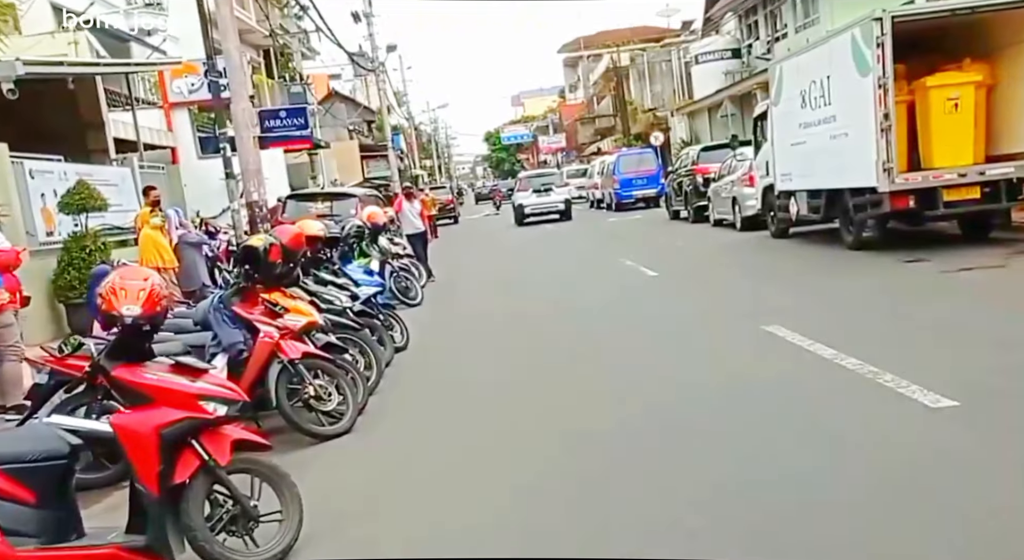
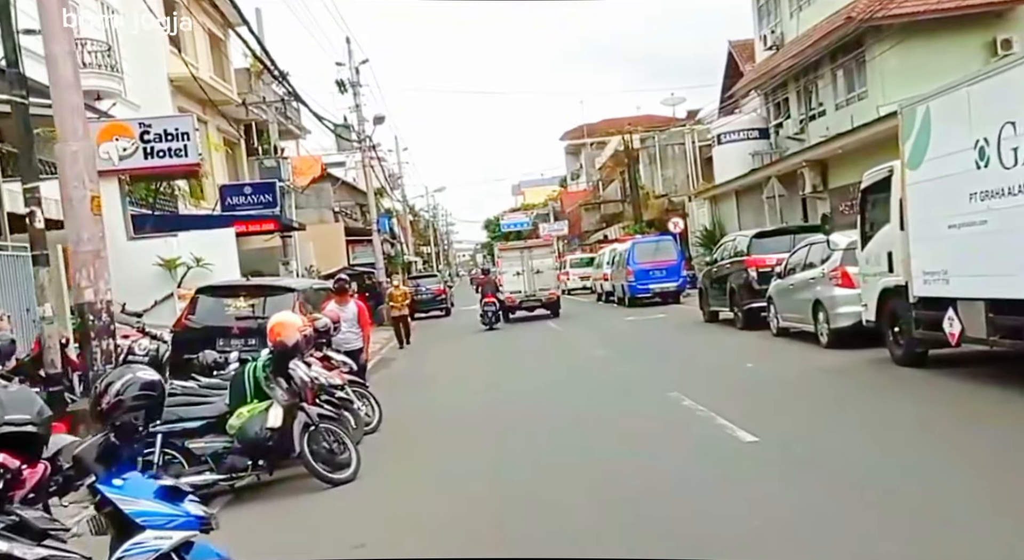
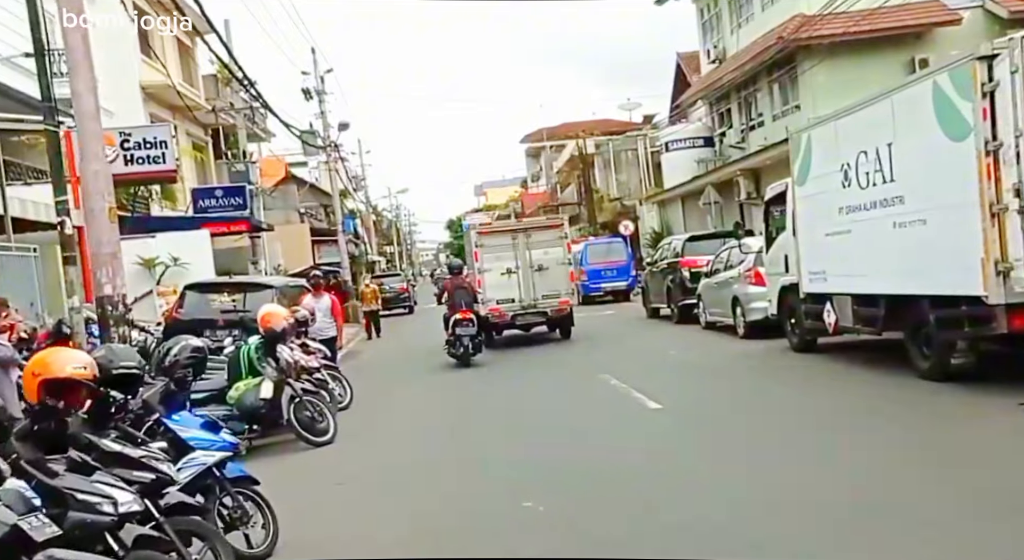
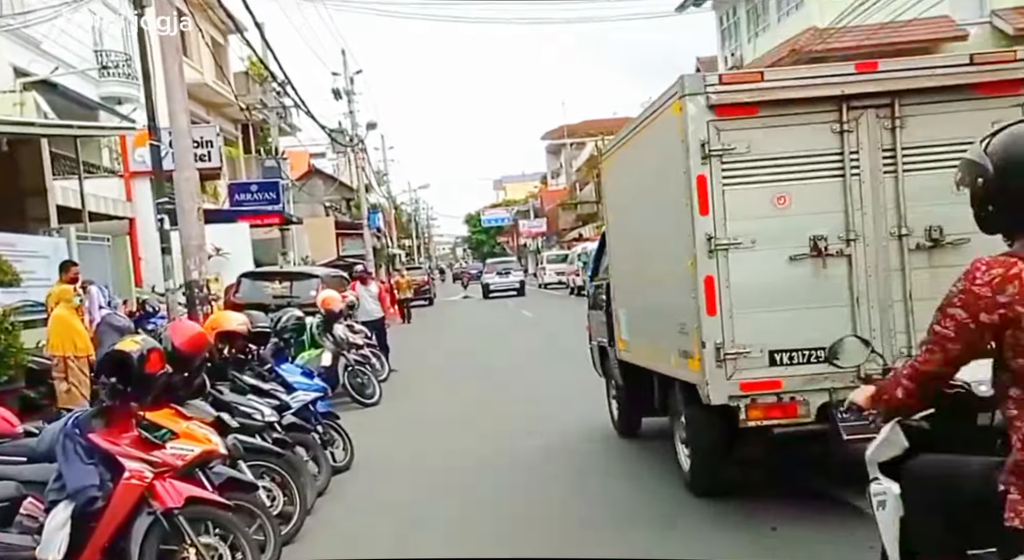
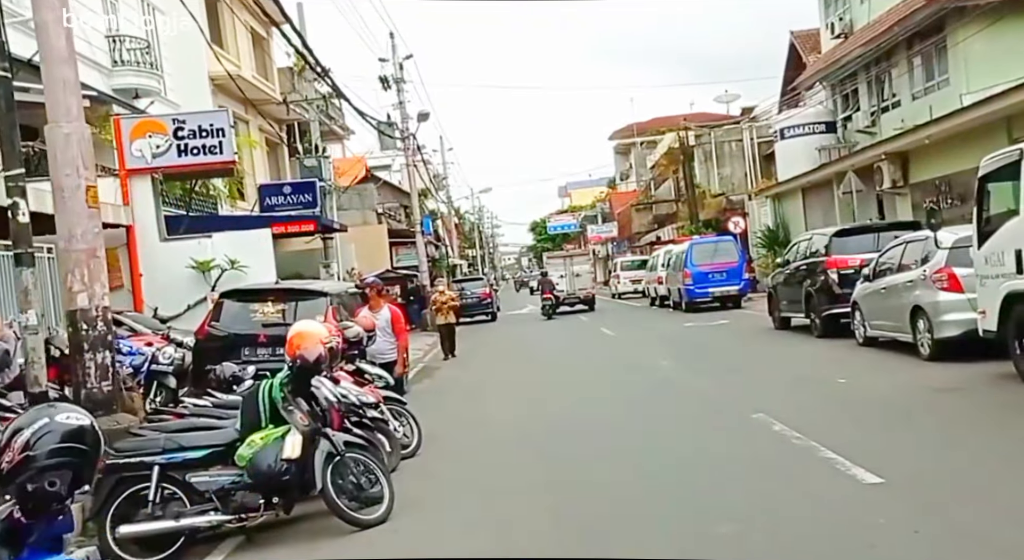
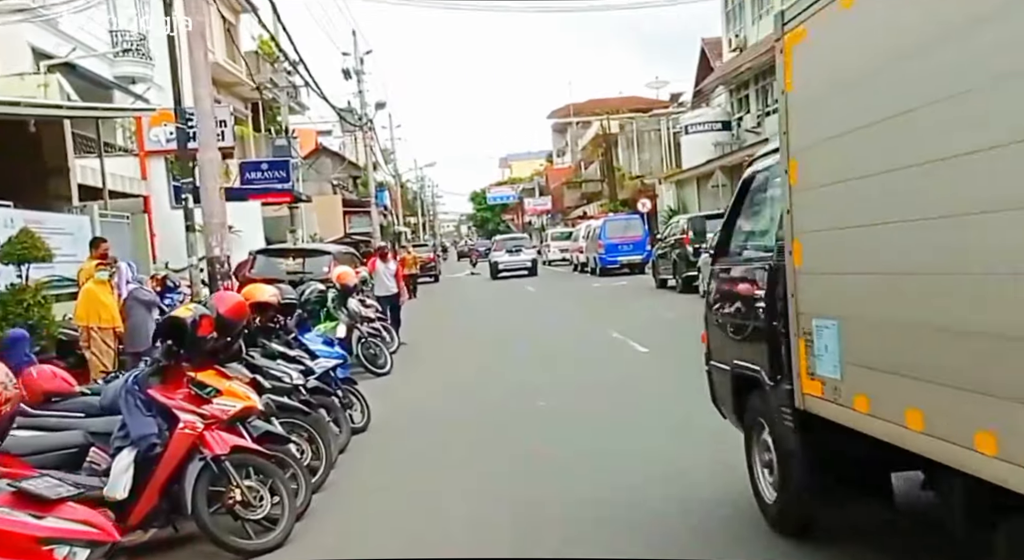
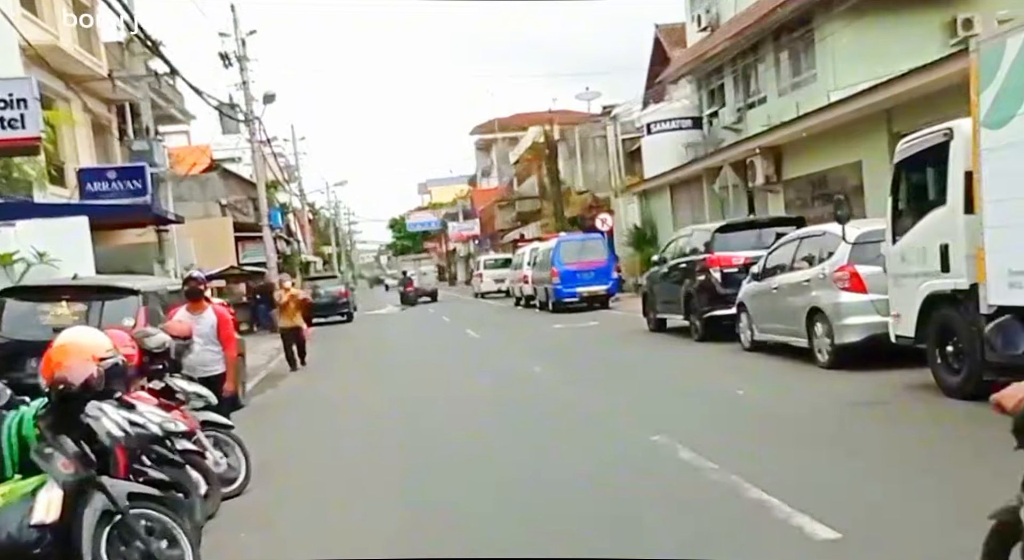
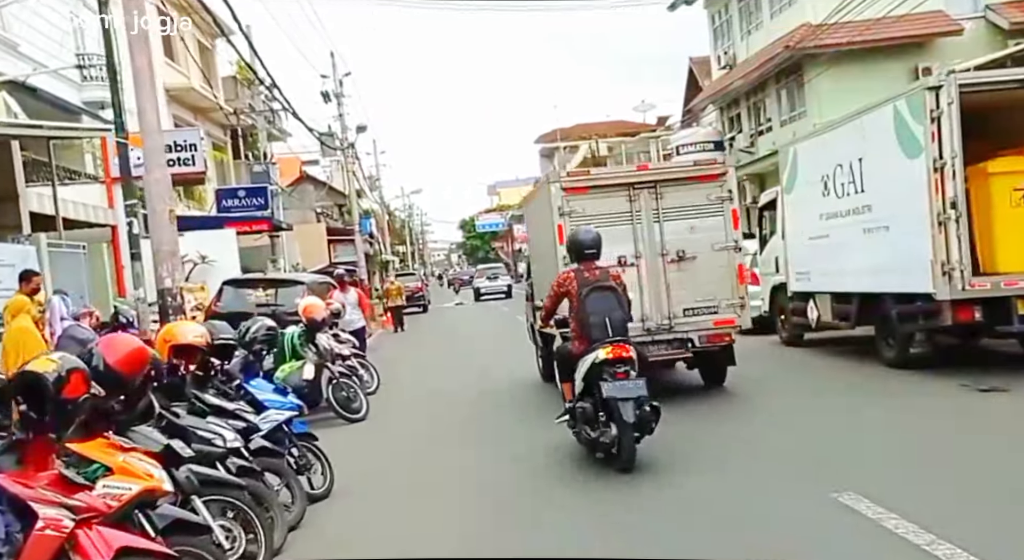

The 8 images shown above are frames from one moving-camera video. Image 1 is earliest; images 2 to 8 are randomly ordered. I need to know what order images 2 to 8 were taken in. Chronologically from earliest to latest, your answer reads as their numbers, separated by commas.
6, 4, 8, 3, 2, 5, 7
